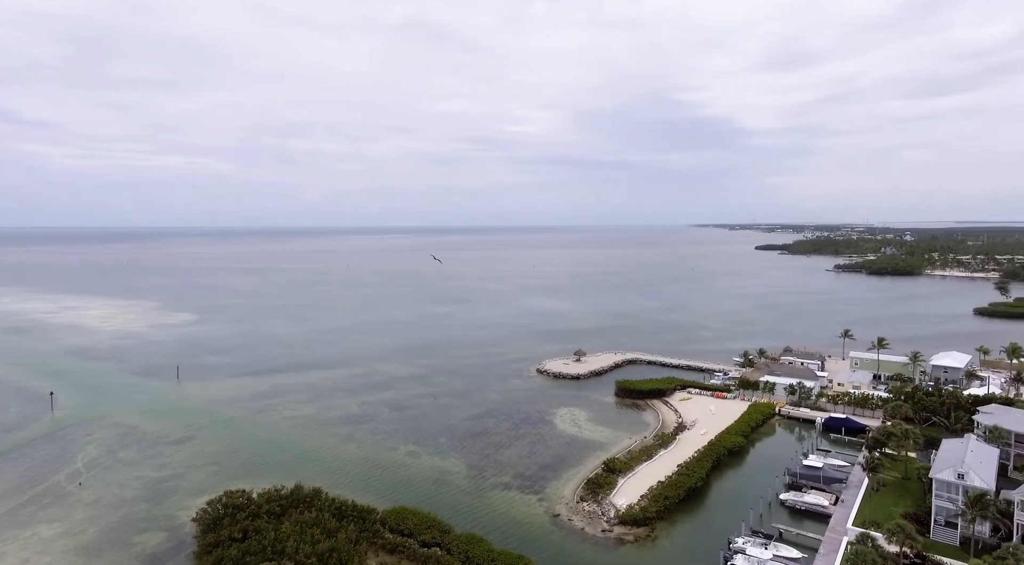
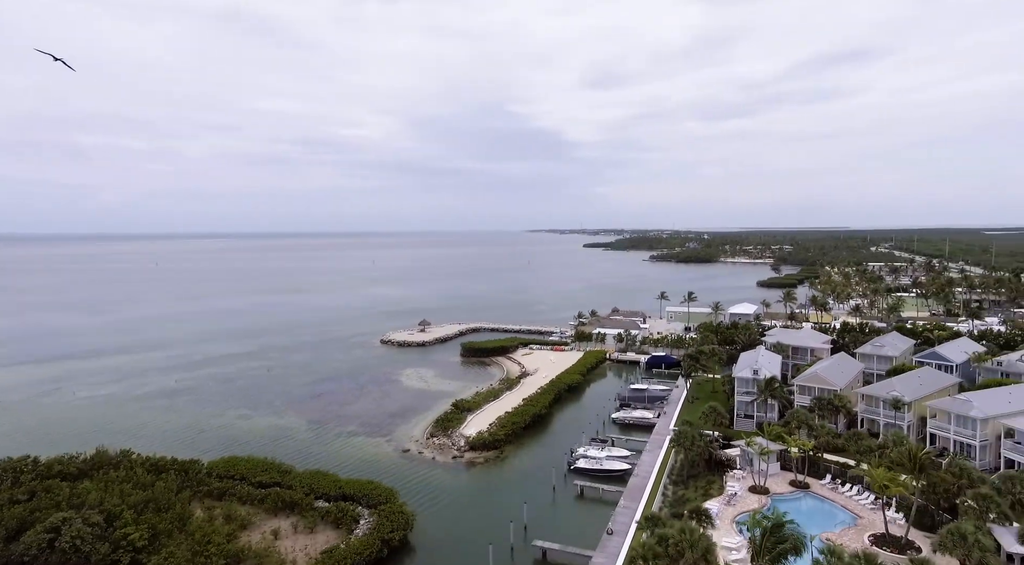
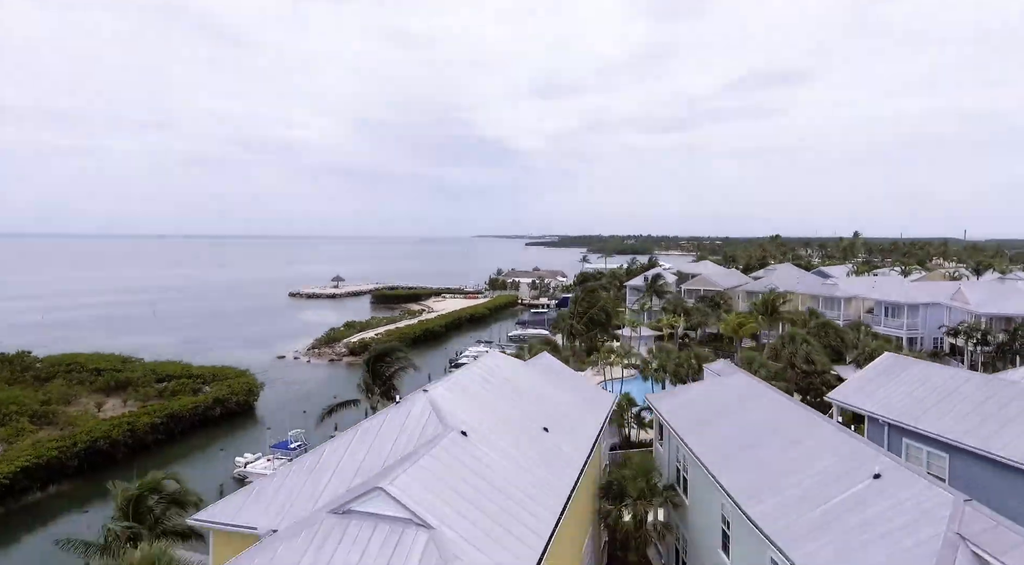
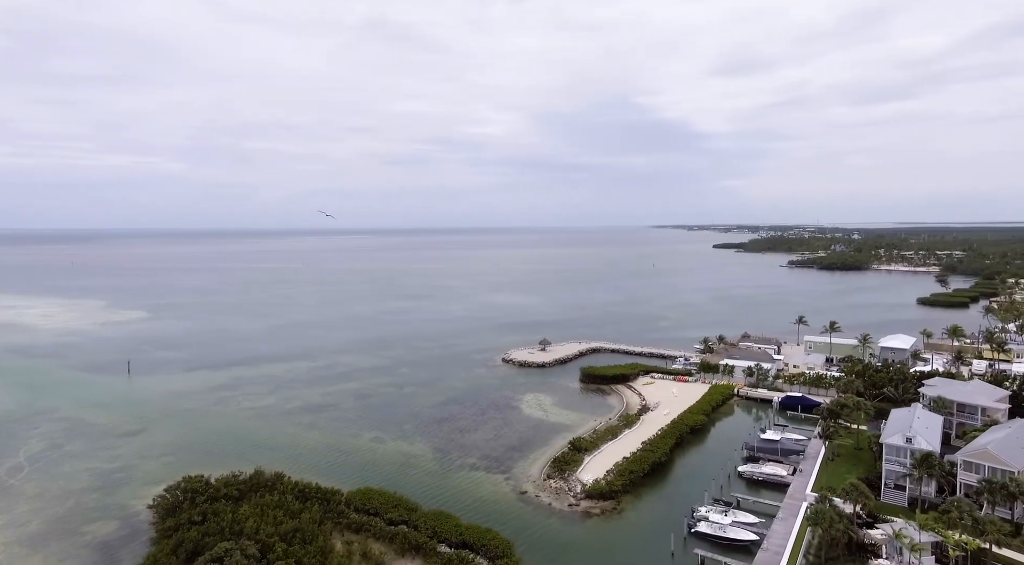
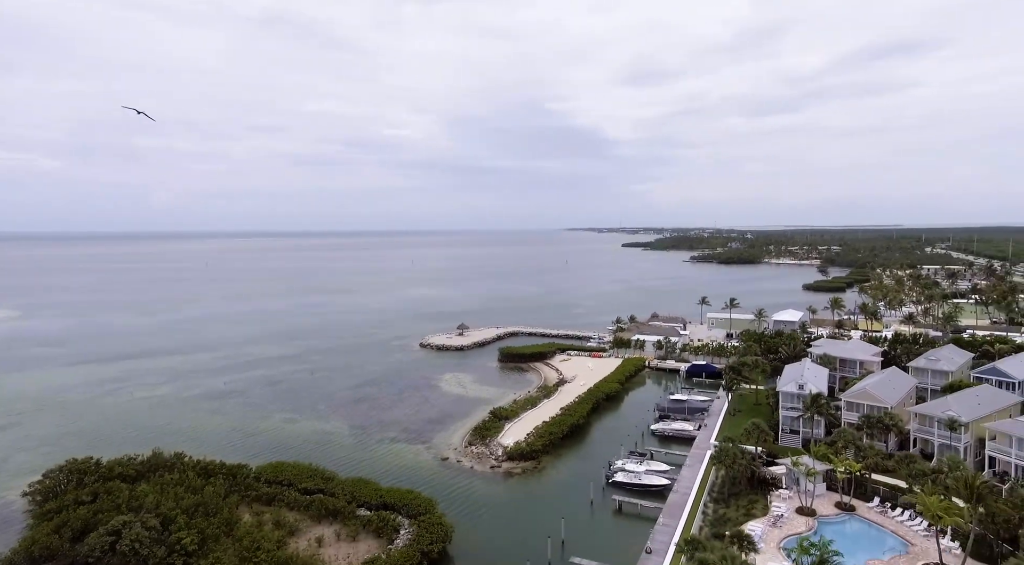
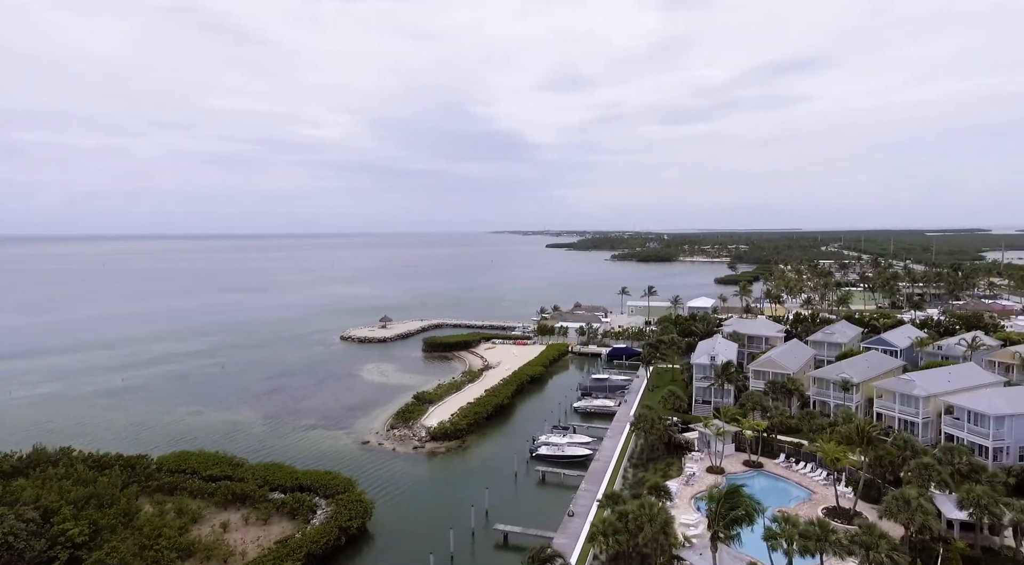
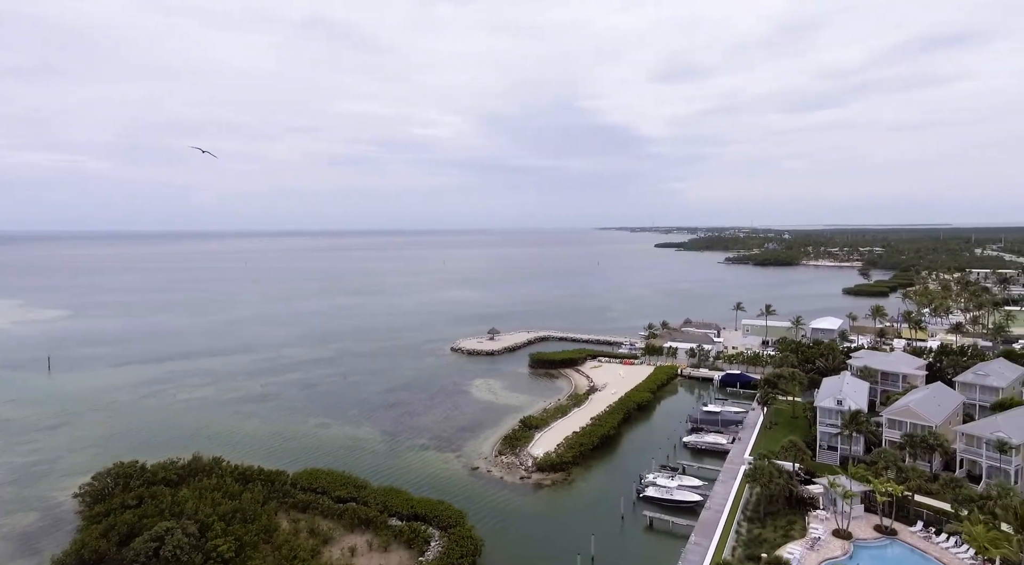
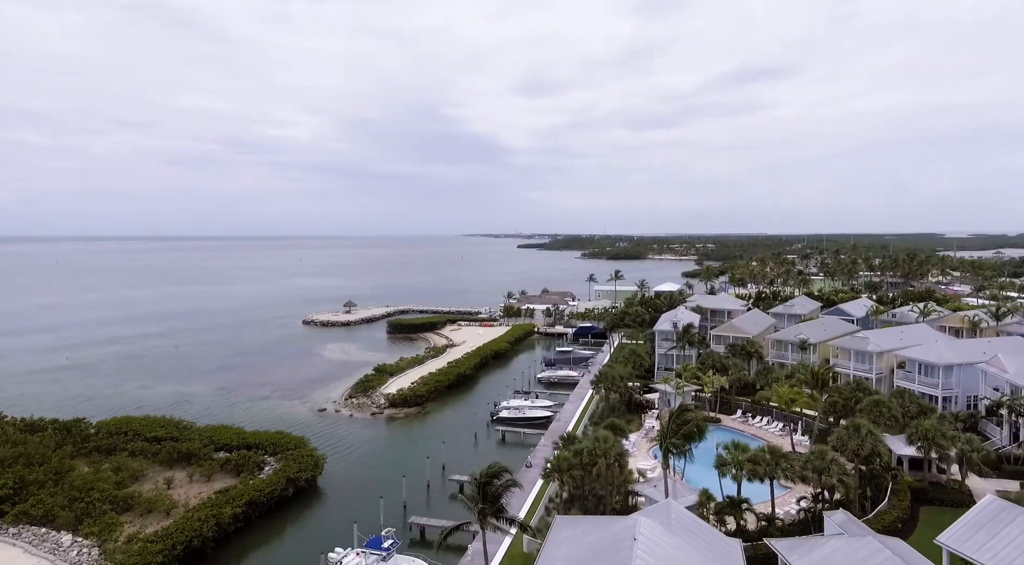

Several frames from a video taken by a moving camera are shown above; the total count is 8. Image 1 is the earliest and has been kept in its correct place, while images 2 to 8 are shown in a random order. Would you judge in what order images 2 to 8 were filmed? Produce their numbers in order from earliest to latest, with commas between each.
4, 7, 5, 2, 6, 8, 3
